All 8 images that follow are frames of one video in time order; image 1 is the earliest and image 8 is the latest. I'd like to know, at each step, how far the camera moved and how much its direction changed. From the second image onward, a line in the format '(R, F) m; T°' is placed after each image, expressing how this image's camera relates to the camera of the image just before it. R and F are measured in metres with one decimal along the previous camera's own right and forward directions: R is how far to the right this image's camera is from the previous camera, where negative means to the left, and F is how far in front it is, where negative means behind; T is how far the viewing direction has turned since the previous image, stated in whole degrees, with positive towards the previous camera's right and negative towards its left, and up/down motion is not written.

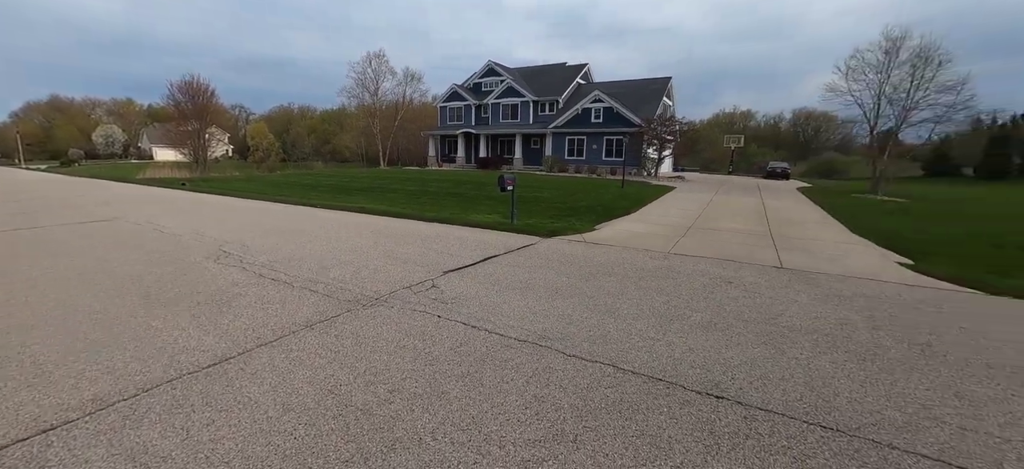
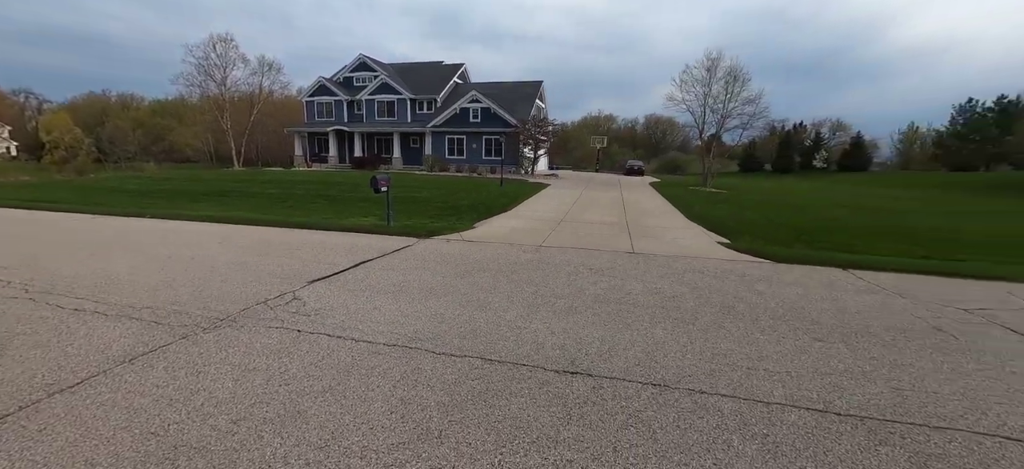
(-0.3, -0.1) m; +16°
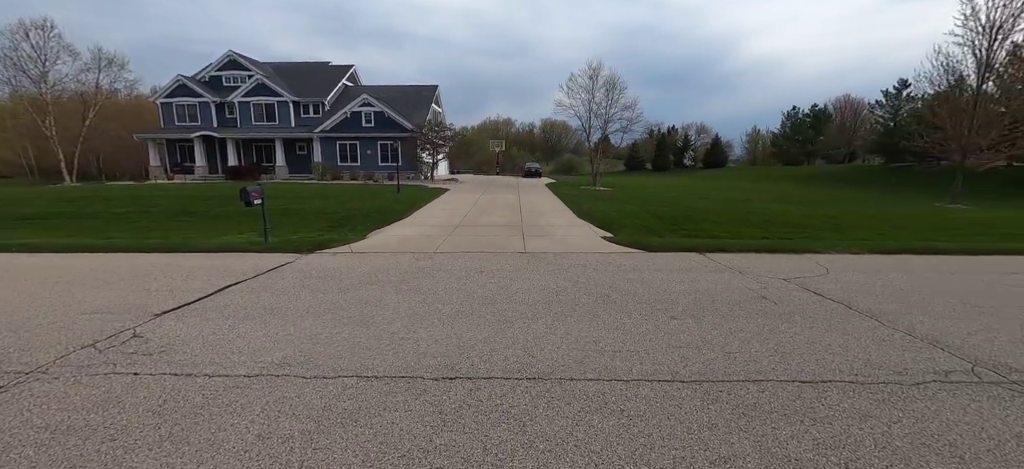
(+0.2, -0.1) m; +12°
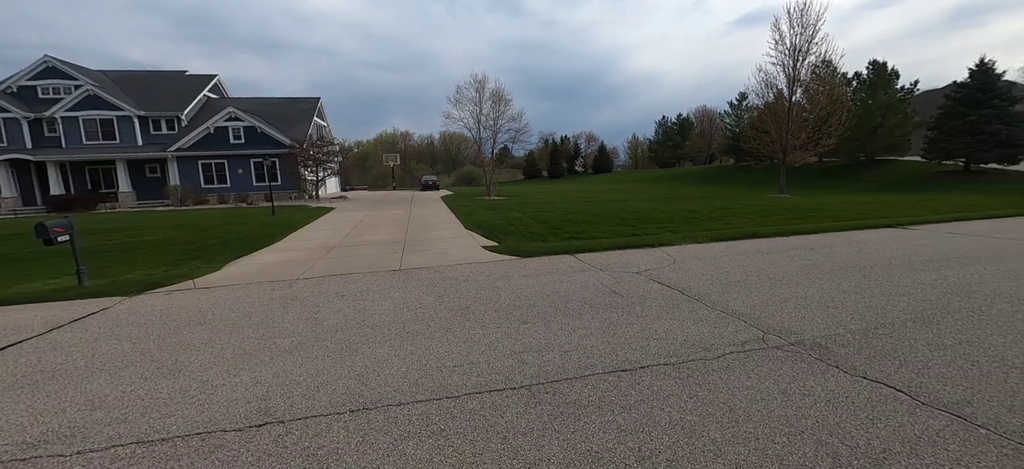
(+0.5, 0.0) m; +12°
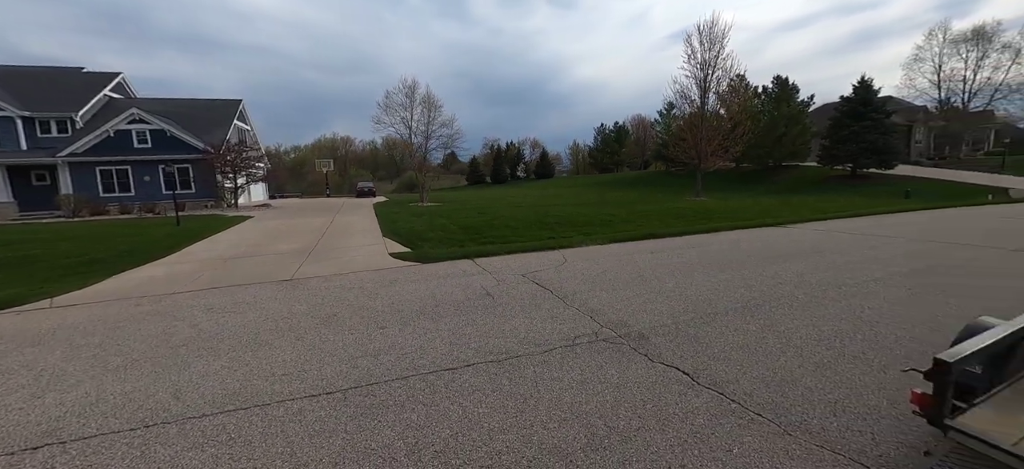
(+0.8, -0.2) m; +7°
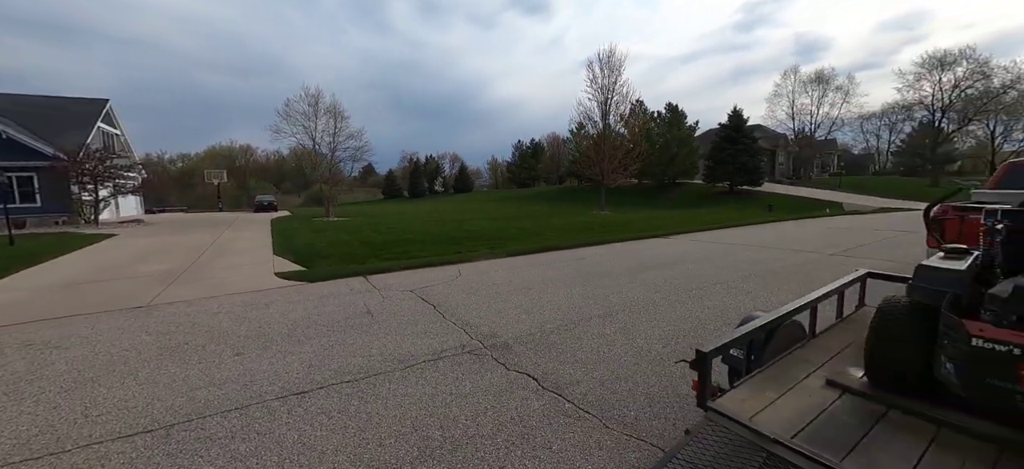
(+0.4, -0.1) m; +10°
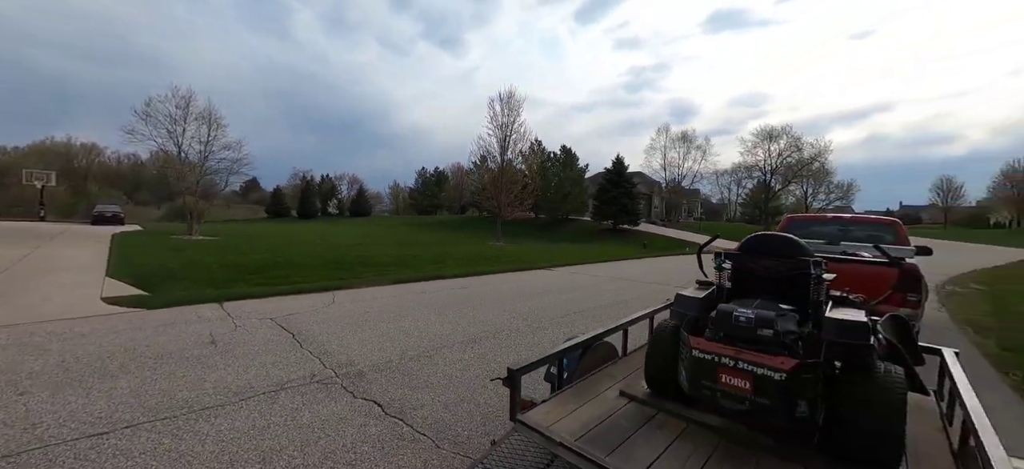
(+0.3, -0.2) m; +12°
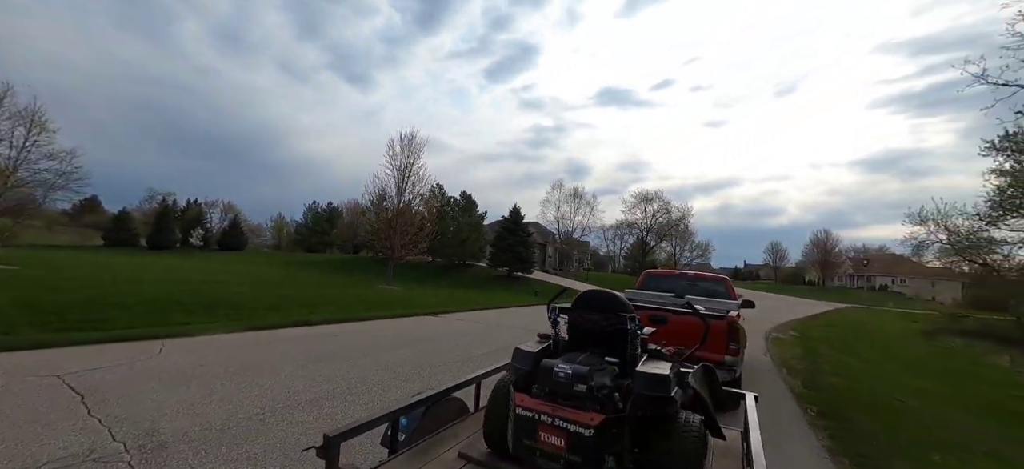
(+0.2, 0.0) m; +14°
